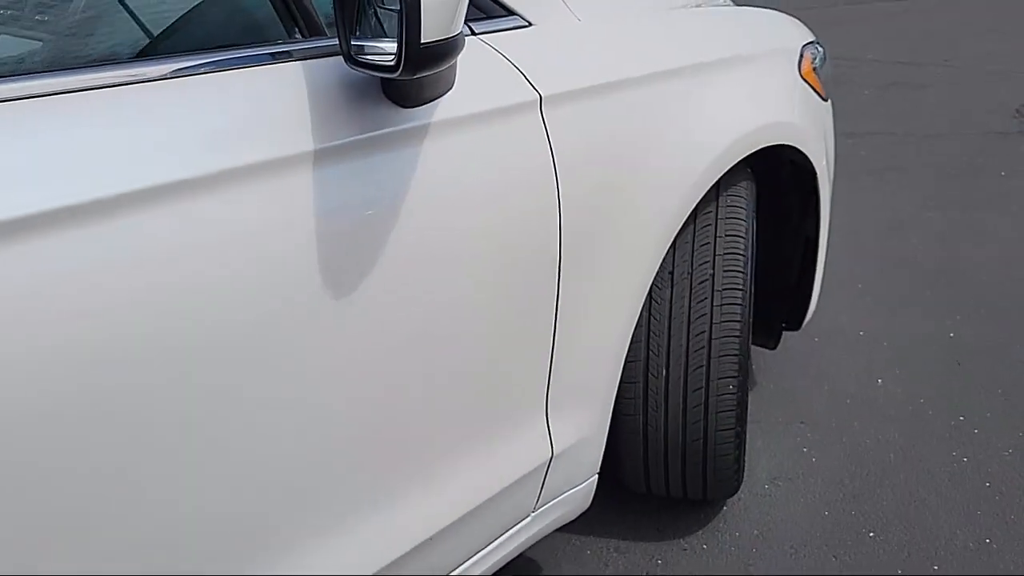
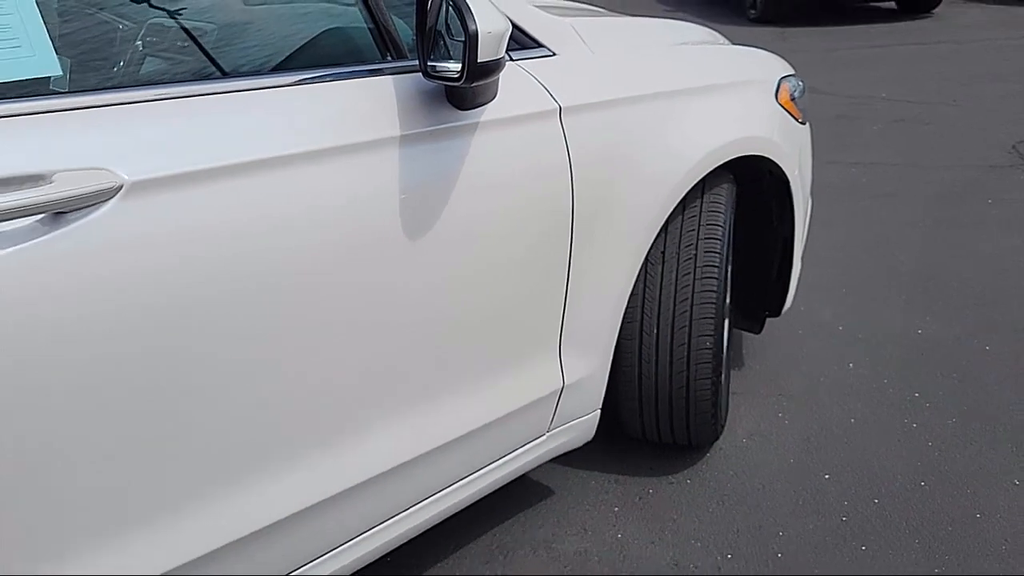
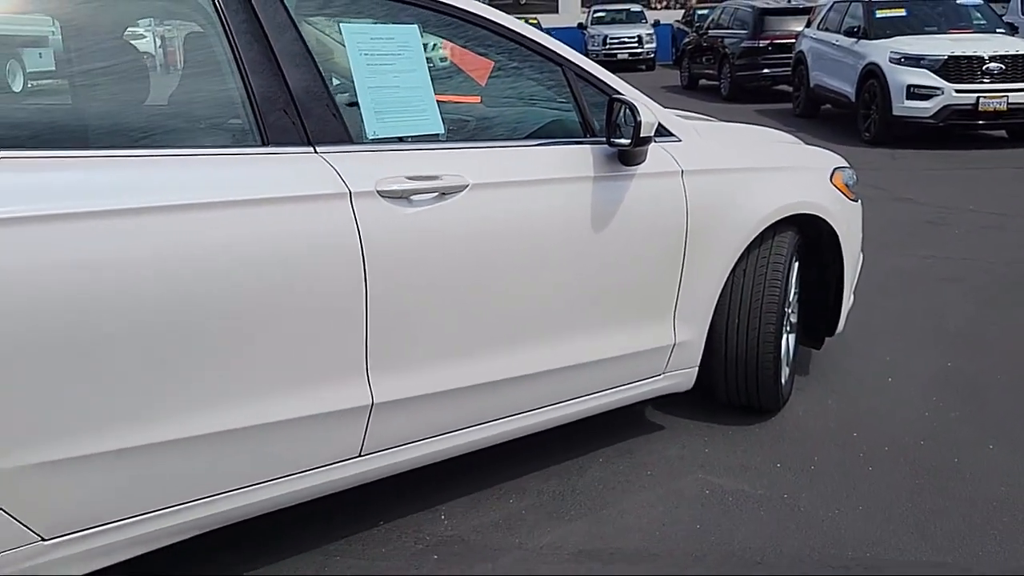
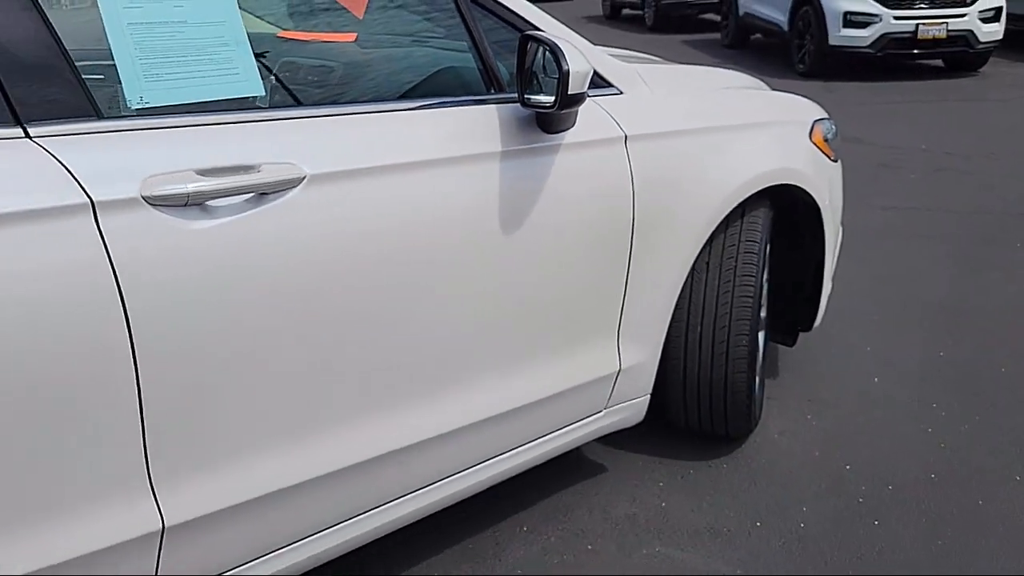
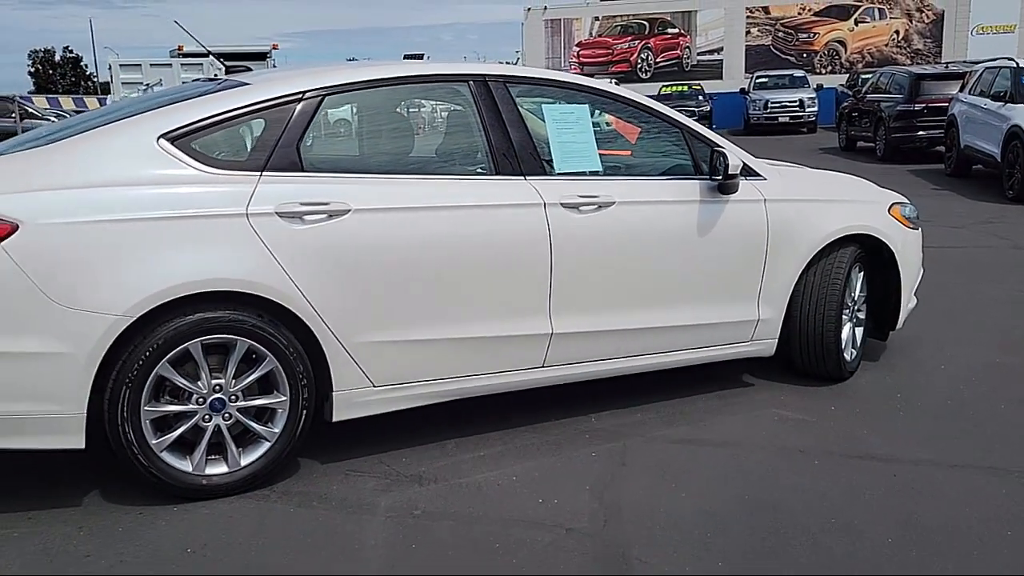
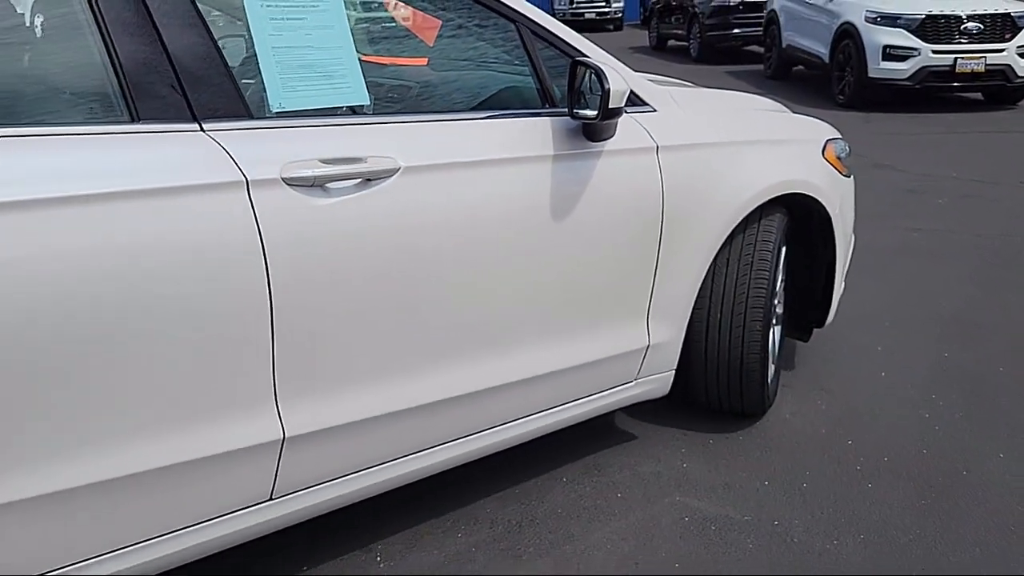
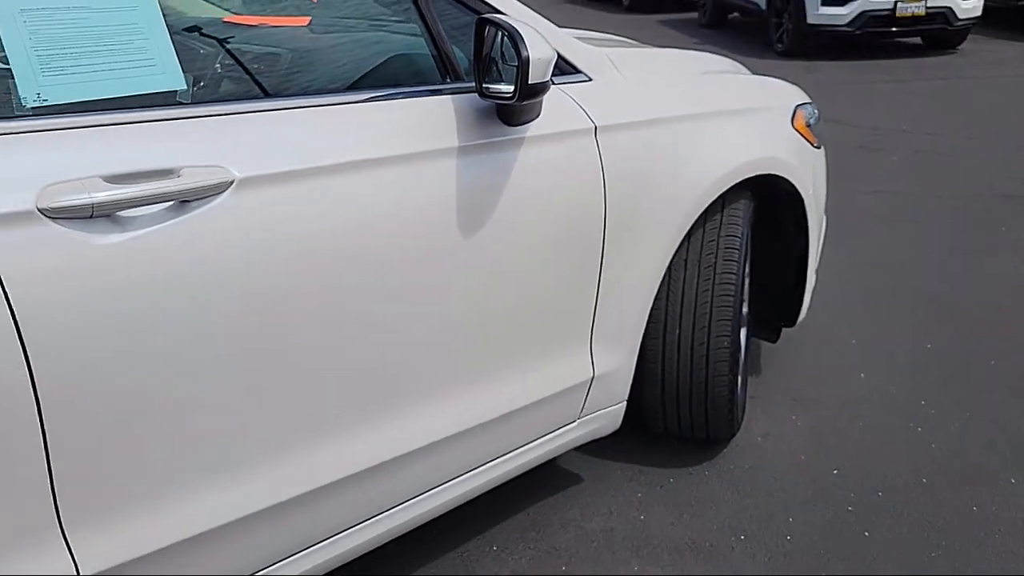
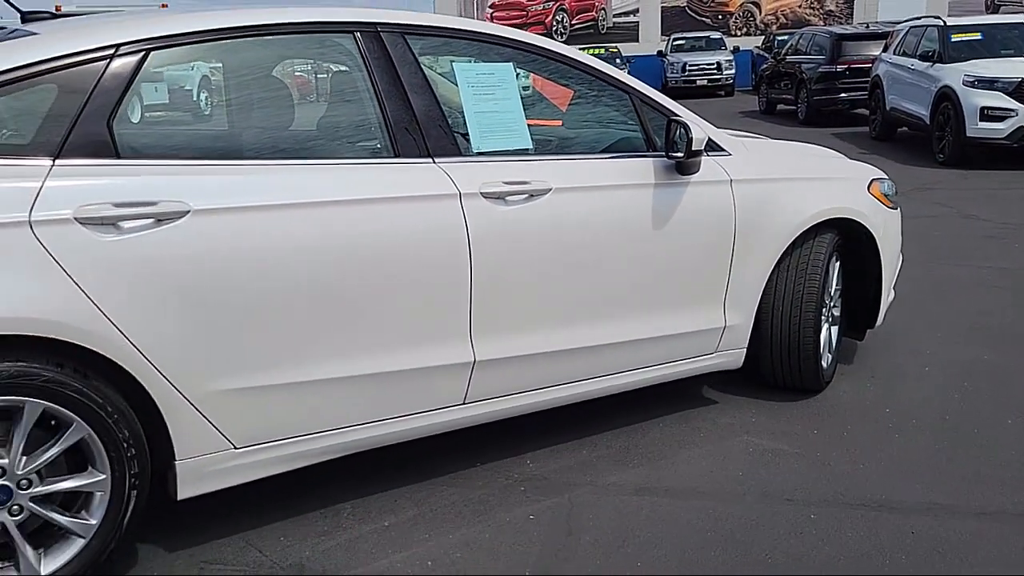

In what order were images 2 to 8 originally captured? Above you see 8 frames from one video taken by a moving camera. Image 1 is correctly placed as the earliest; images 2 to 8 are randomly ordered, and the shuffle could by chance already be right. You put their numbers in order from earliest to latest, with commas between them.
2, 7, 4, 6, 3, 8, 5
